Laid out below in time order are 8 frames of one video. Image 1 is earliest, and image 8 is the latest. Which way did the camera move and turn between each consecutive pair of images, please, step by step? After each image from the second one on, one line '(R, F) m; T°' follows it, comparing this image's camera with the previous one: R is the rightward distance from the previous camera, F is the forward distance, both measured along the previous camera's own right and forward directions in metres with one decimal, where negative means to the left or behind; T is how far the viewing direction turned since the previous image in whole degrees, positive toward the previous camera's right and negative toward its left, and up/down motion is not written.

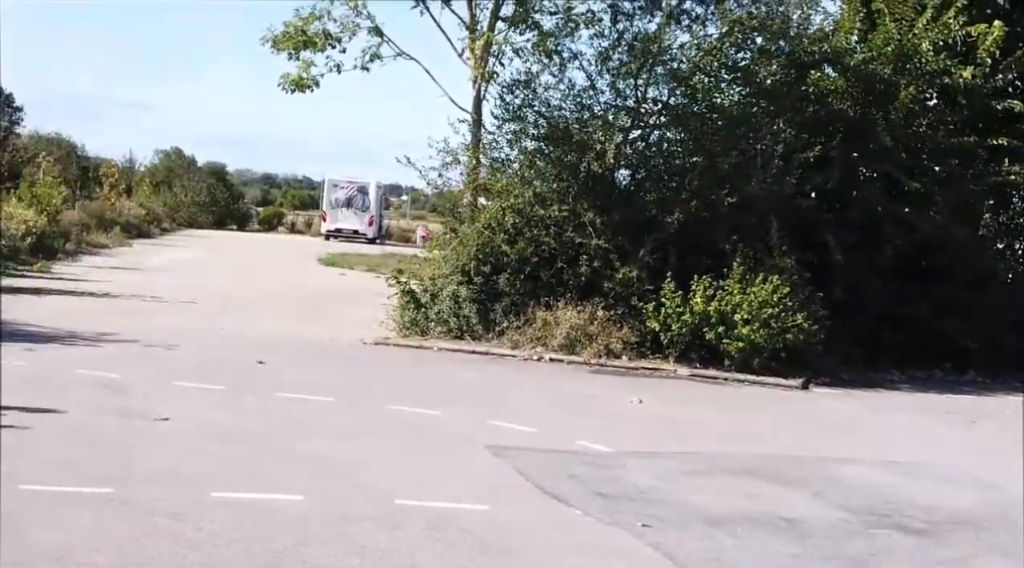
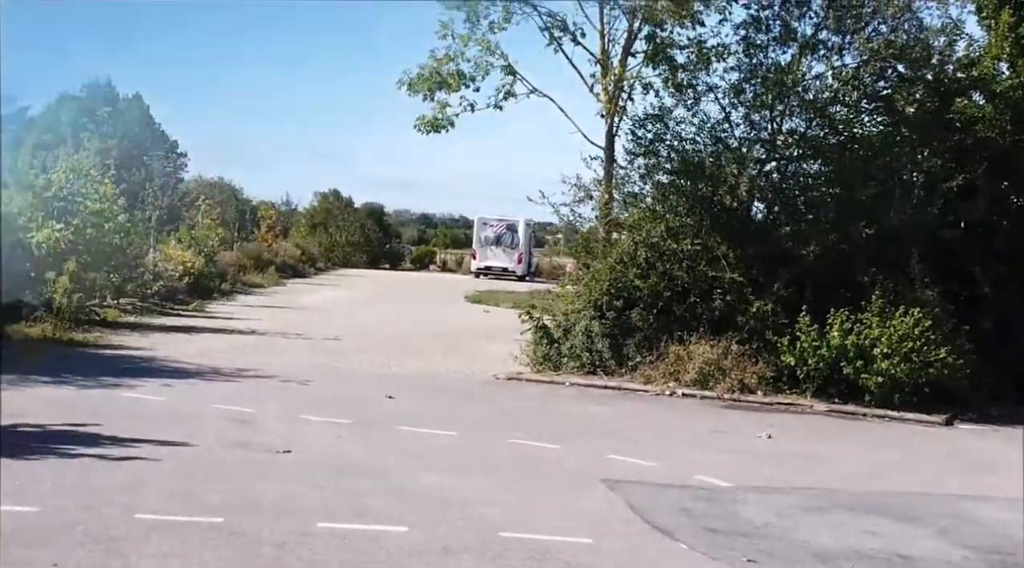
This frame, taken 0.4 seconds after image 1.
(+0.6, +0.4) m; -7°
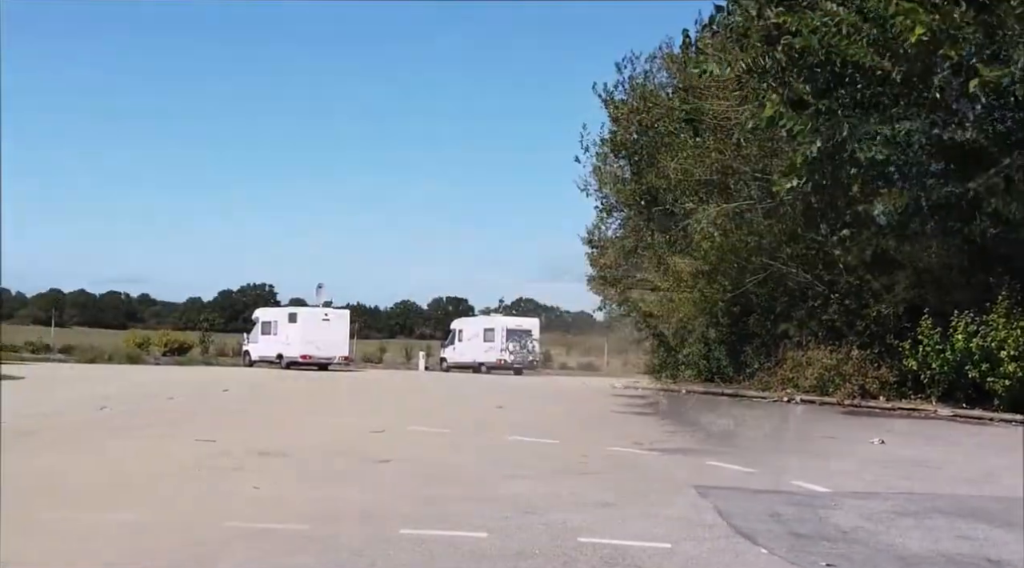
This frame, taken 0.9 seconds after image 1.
(+0.7, -0.1) m; -6°
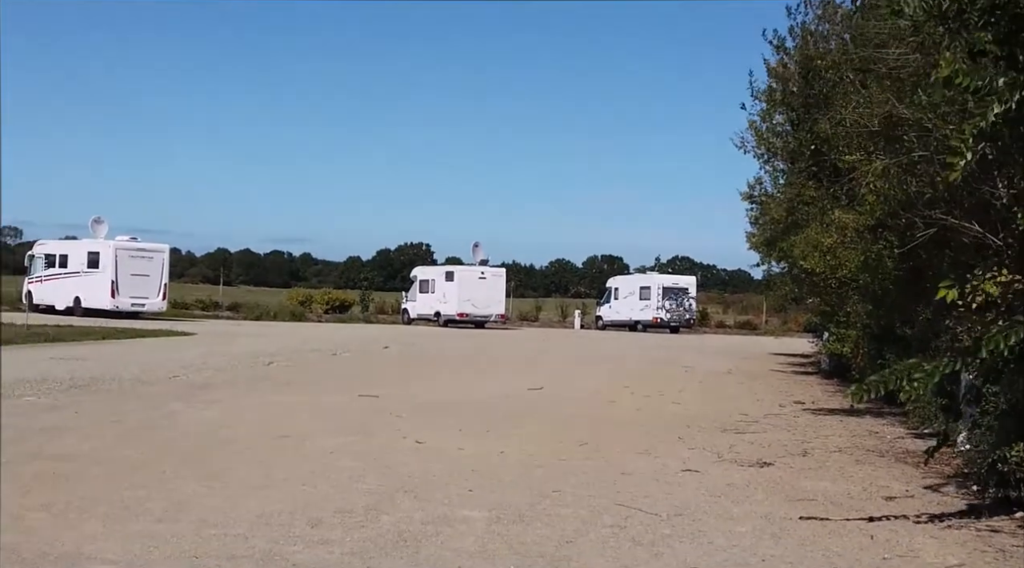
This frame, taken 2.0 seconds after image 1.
(-0.5, 0.0) m; -6°
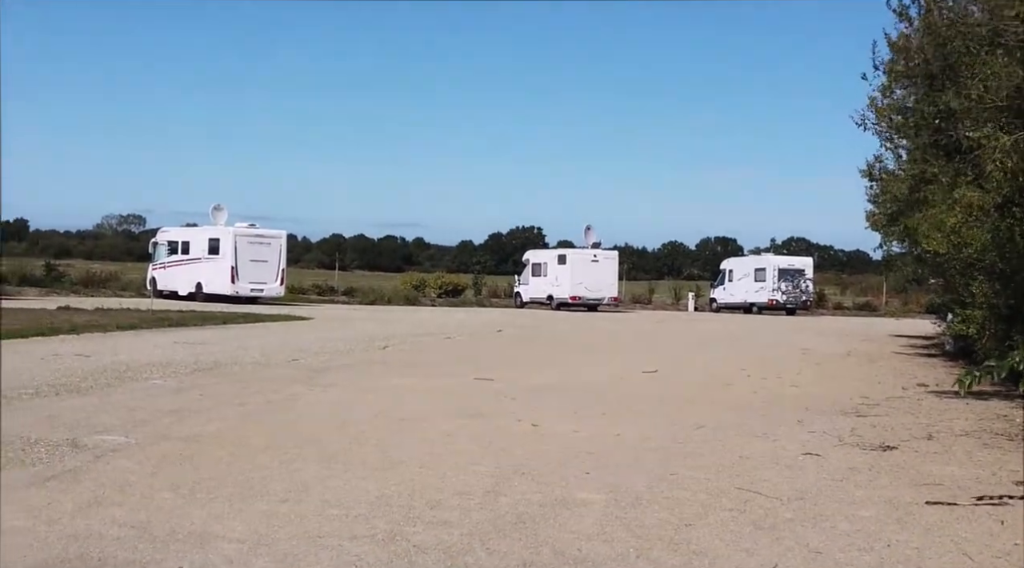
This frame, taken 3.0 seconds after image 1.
(-0.4, 0.0) m; -4°
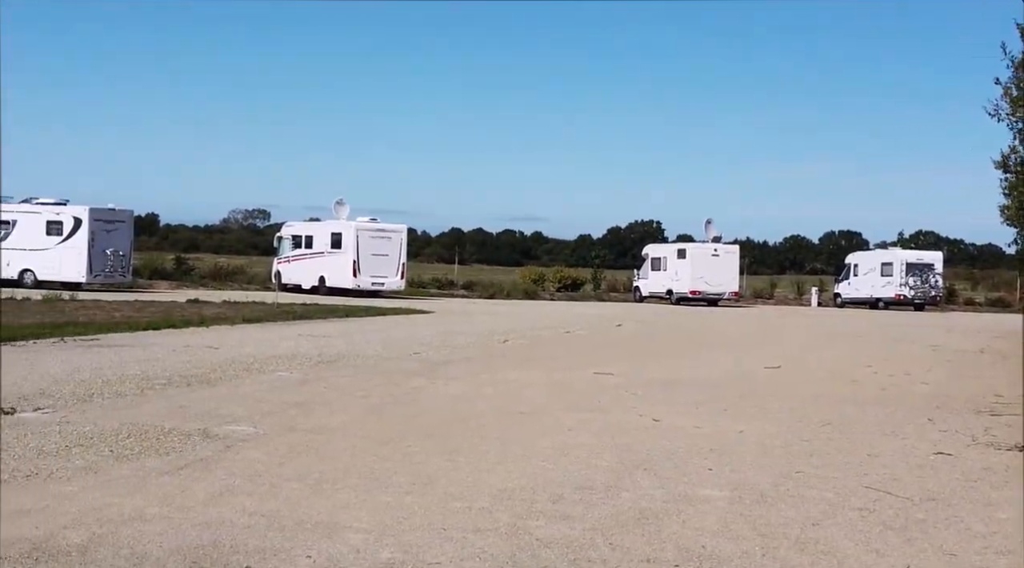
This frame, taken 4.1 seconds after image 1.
(-0.4, 0.0) m; -4°
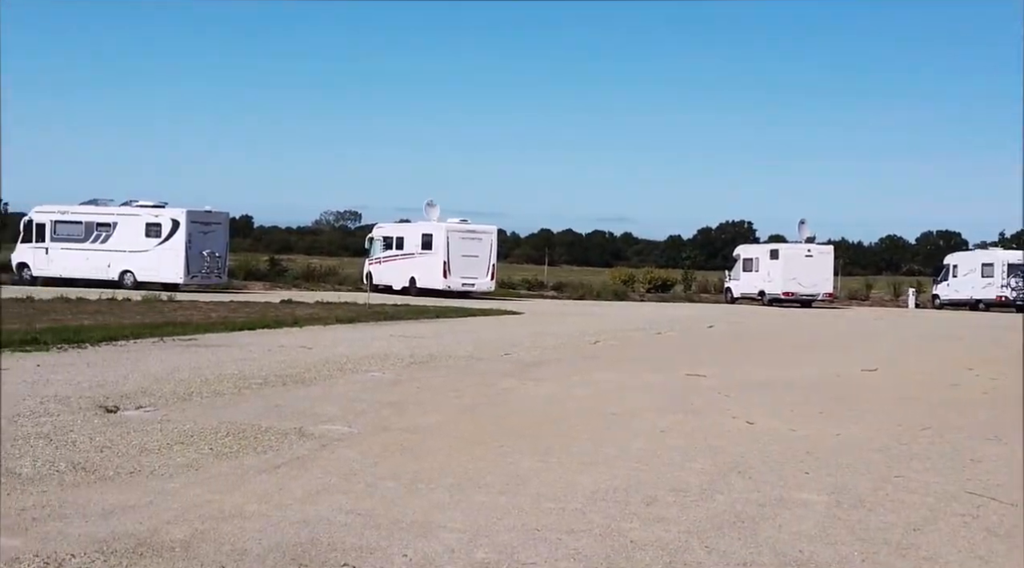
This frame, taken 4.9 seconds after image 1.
(-0.3, 0.0) m; -3°
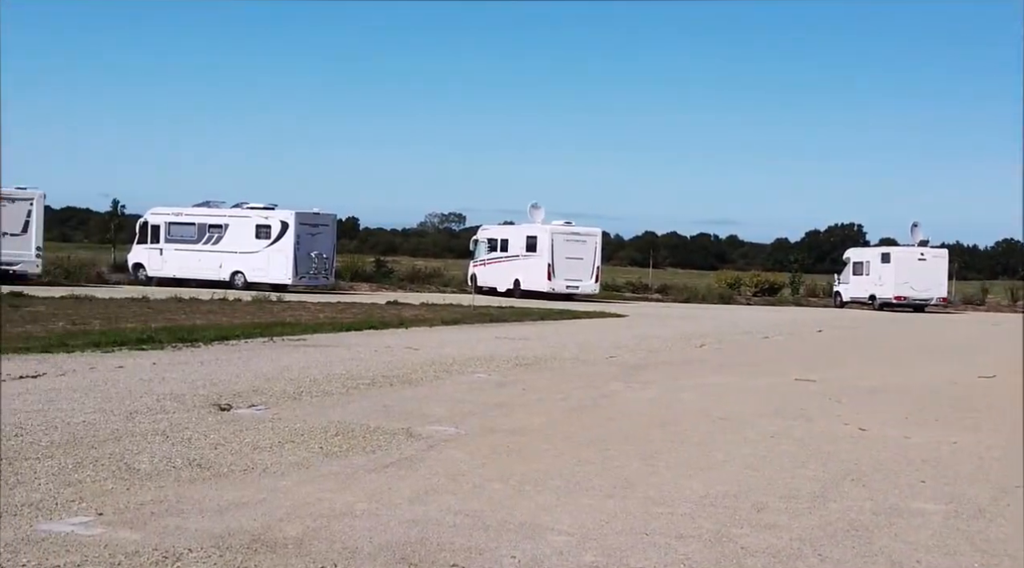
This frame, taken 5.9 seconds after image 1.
(-0.4, 0.0) m; -4°
